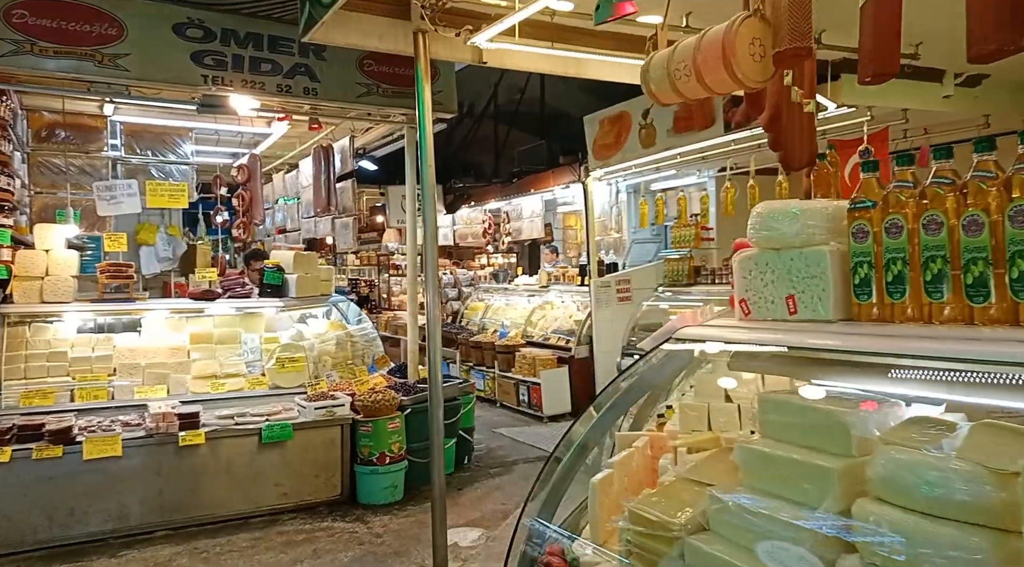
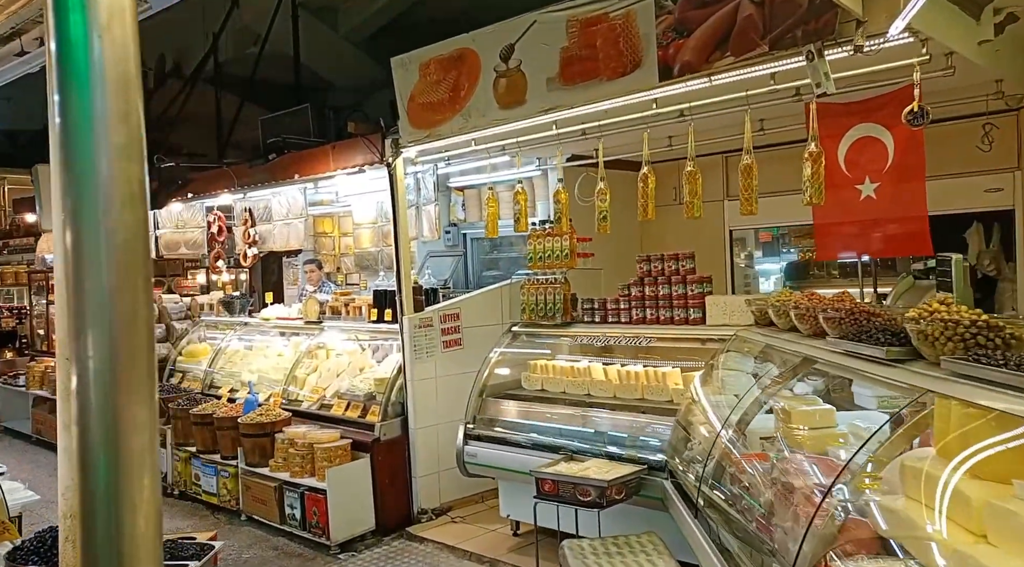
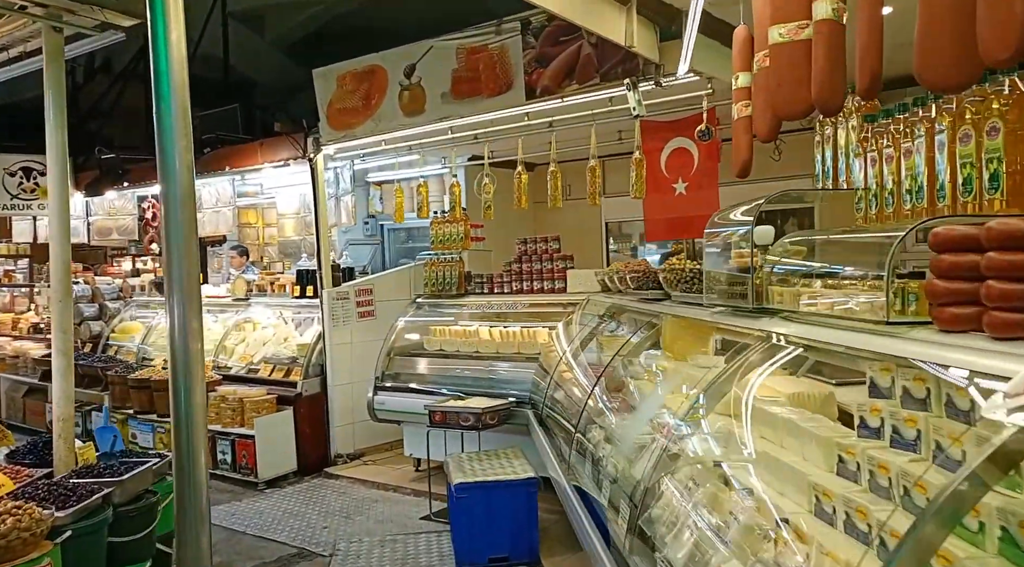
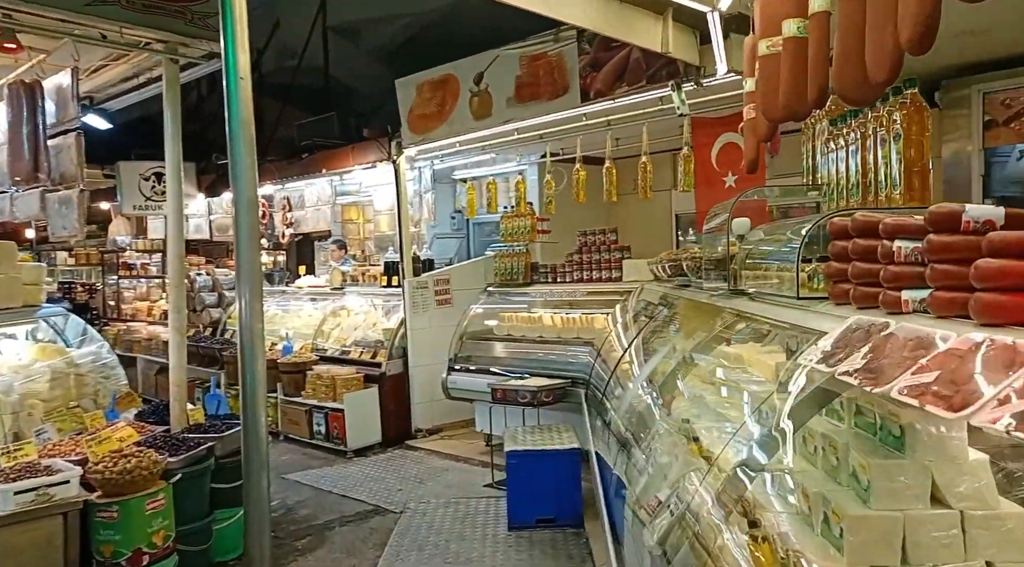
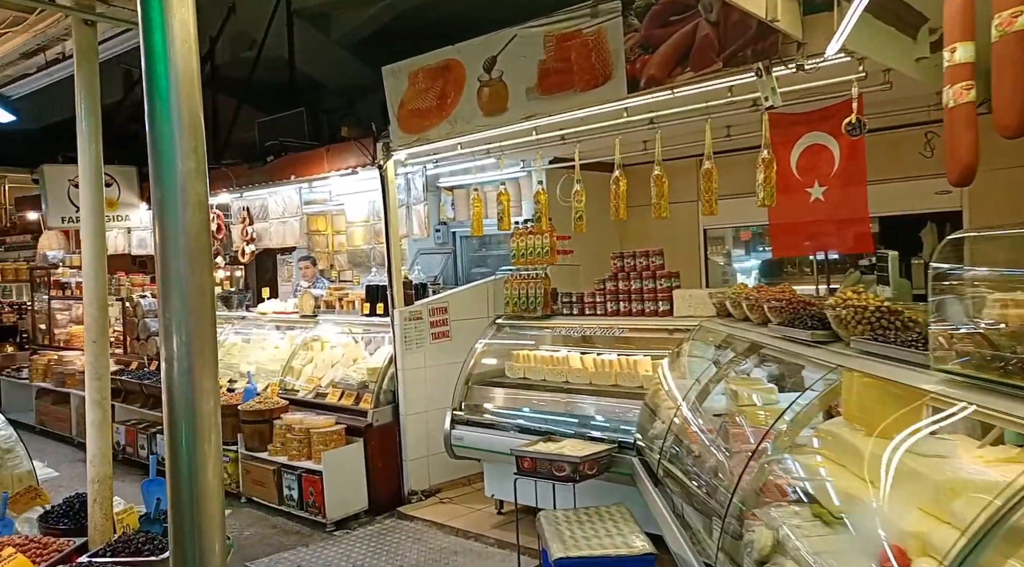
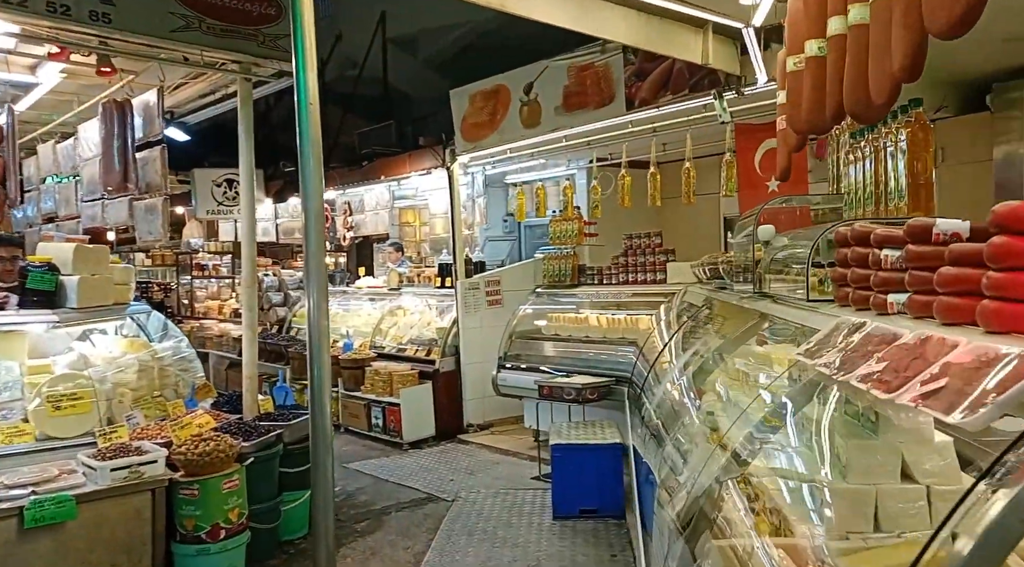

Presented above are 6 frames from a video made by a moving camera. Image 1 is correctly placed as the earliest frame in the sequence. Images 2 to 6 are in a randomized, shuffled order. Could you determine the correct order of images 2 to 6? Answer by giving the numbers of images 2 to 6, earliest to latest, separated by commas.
6, 4, 3, 5, 2
